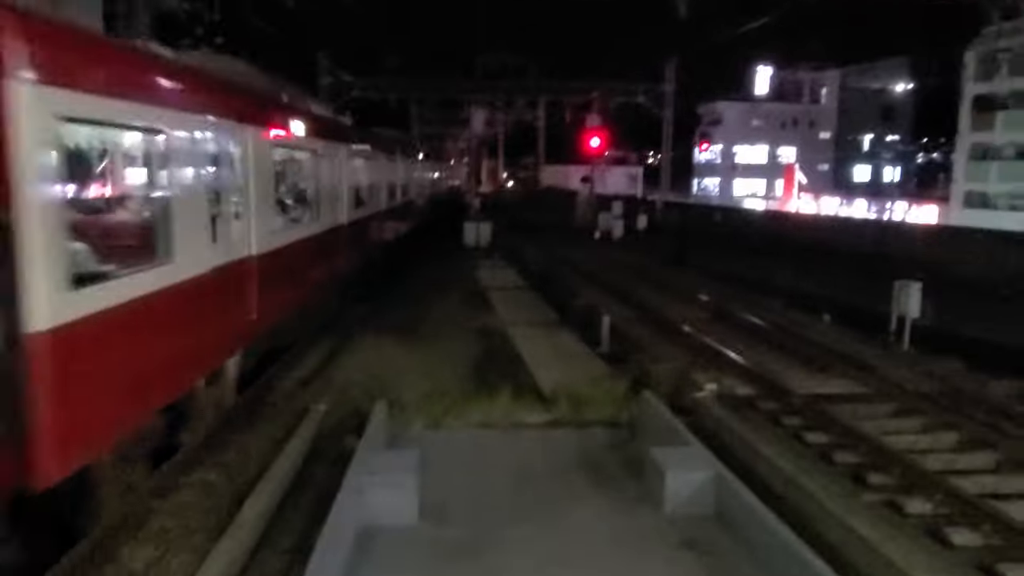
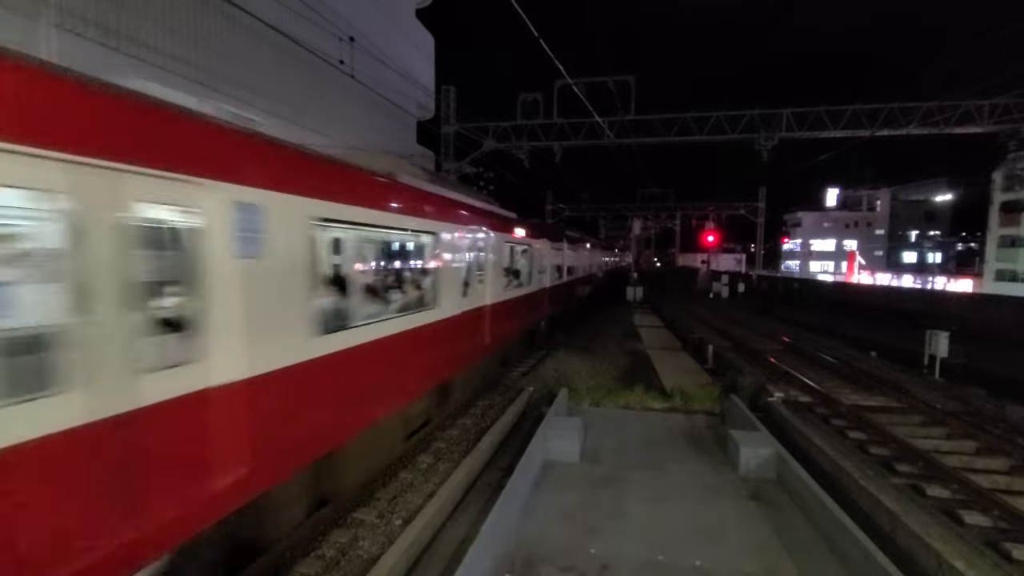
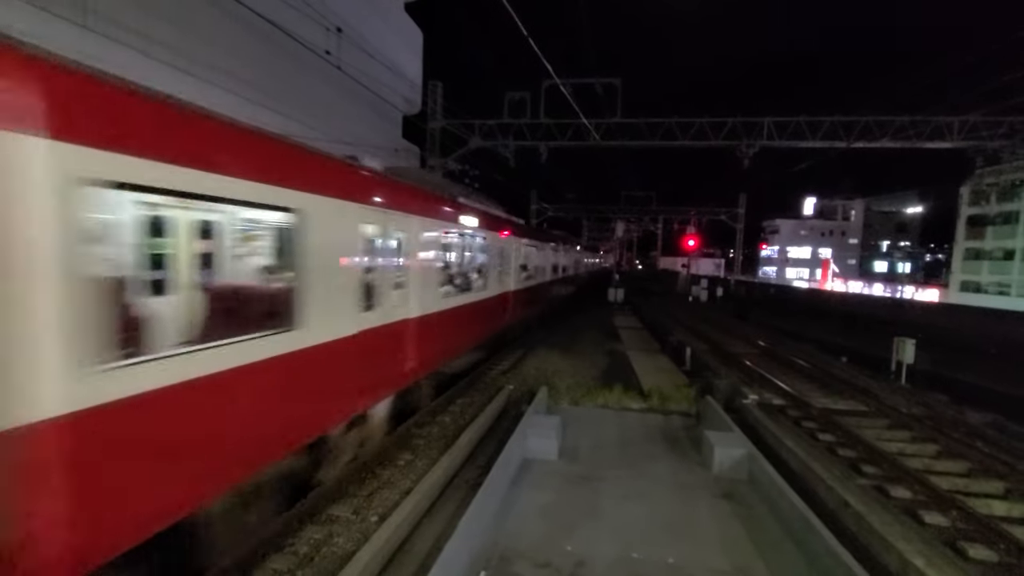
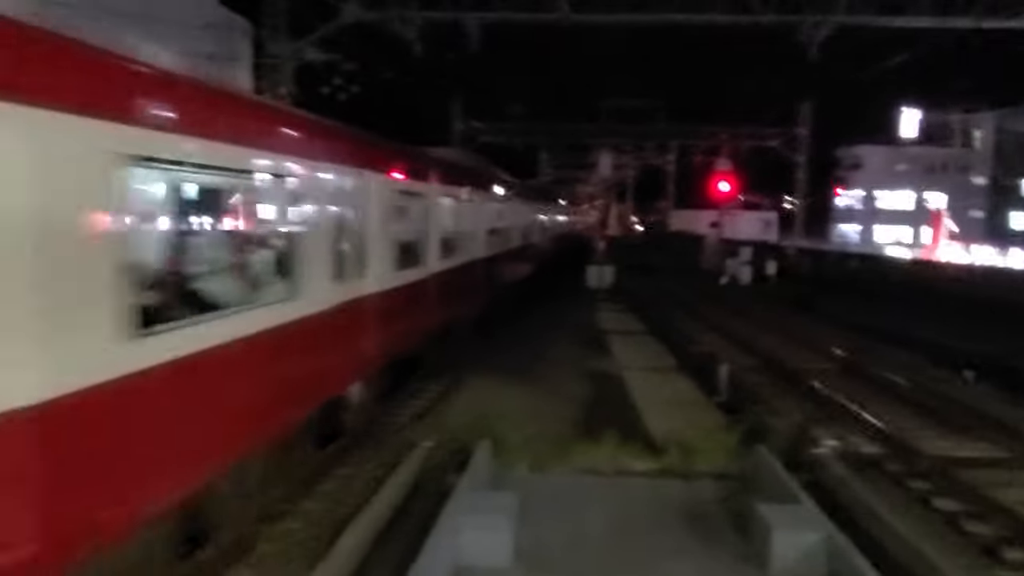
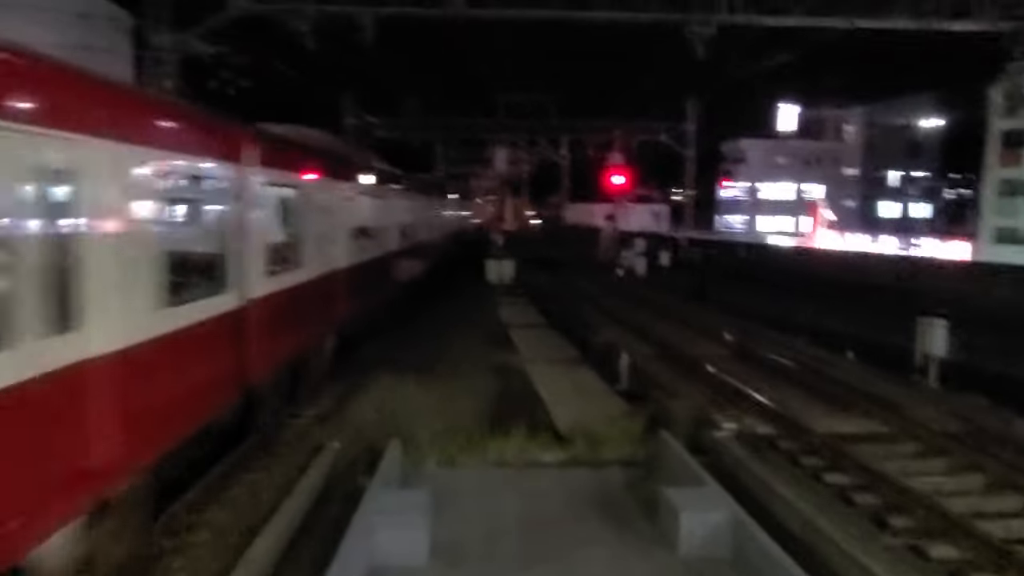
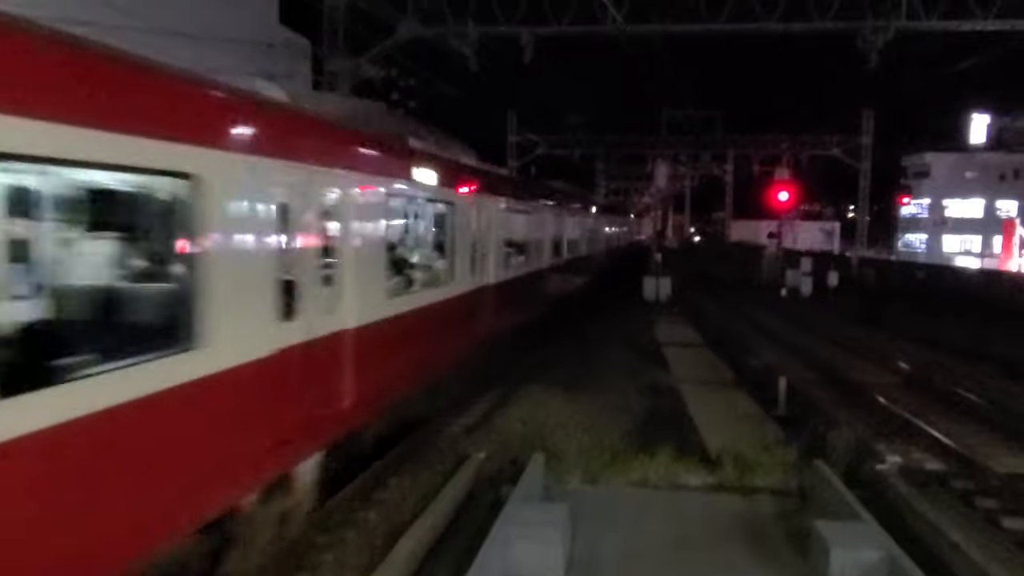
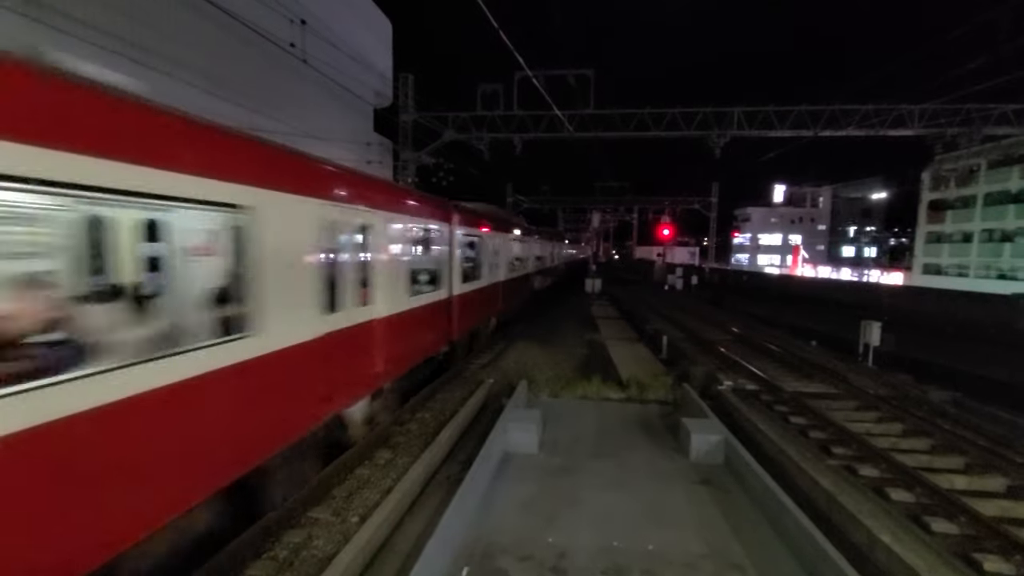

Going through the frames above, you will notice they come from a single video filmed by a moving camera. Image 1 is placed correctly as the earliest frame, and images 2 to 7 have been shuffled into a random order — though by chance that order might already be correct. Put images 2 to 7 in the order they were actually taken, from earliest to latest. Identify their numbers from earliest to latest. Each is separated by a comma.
5, 4, 6, 7, 3, 2
